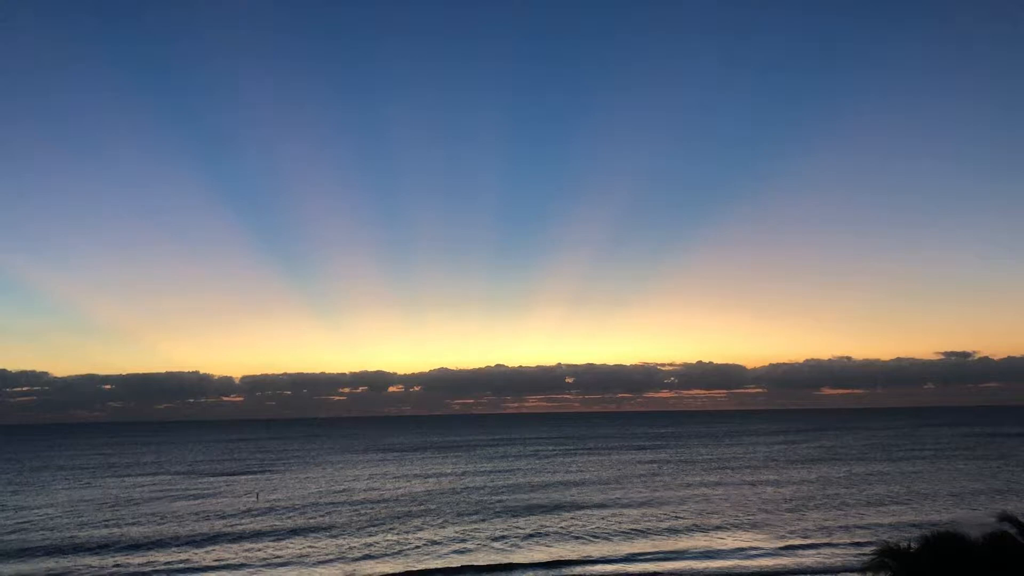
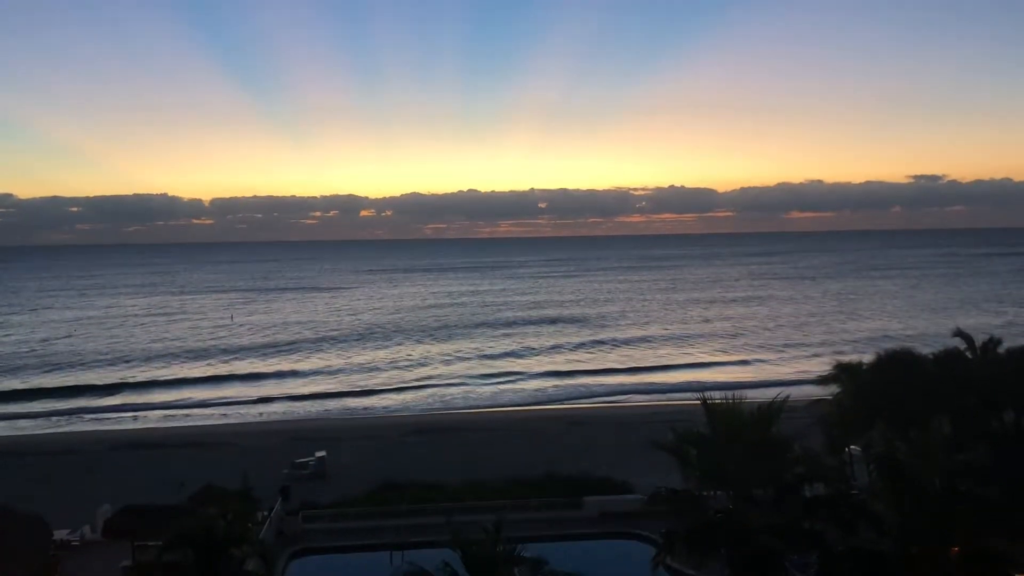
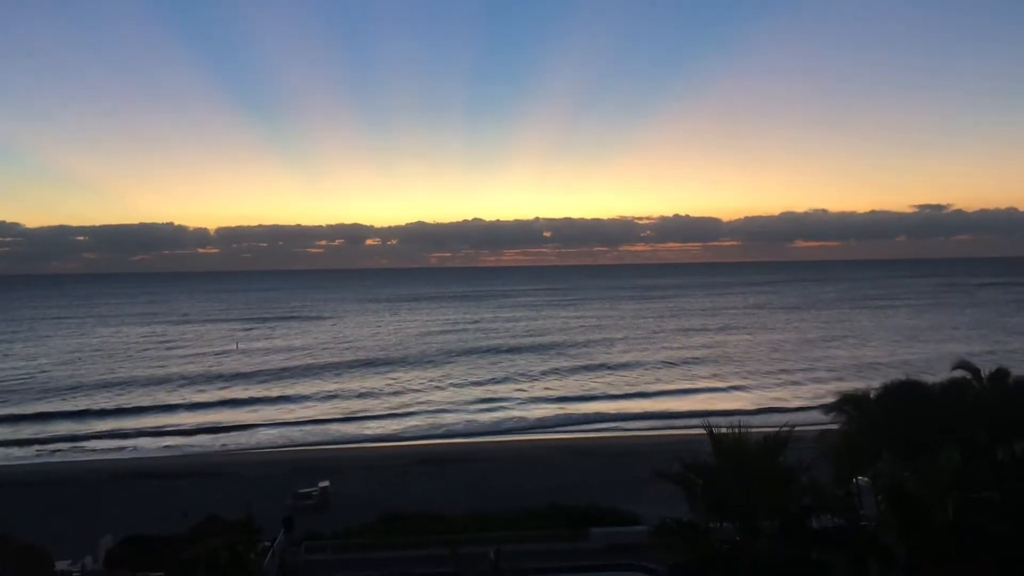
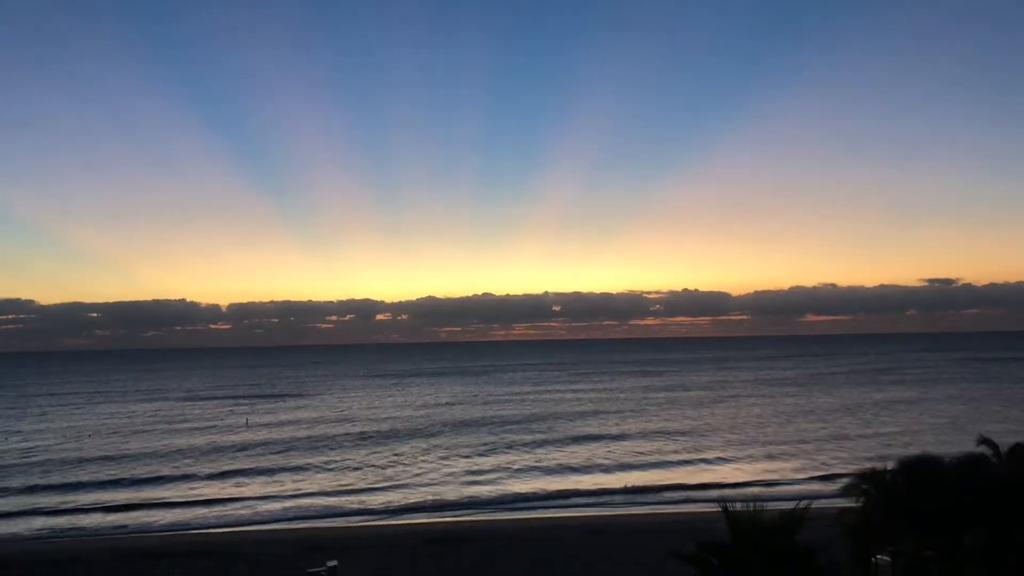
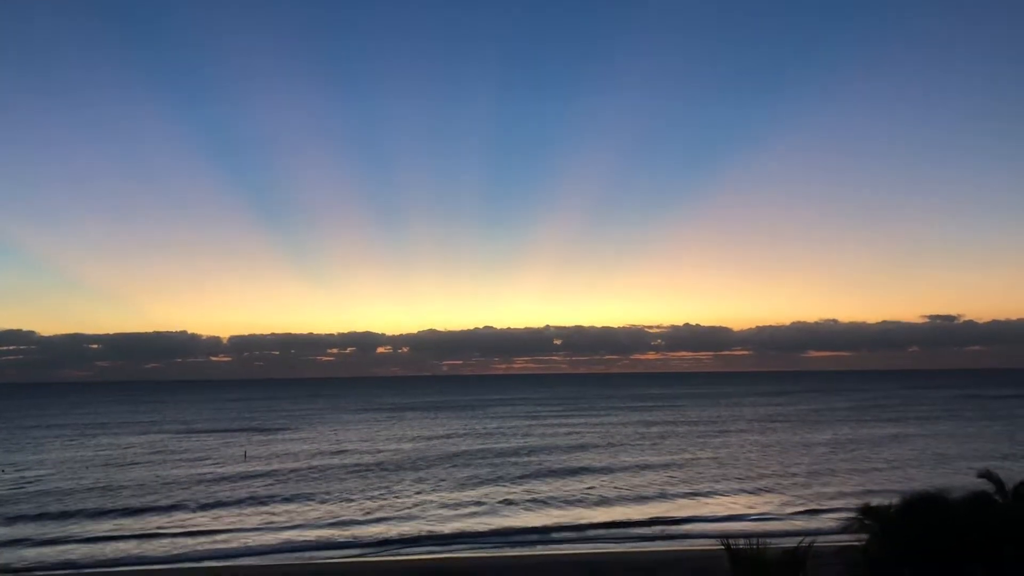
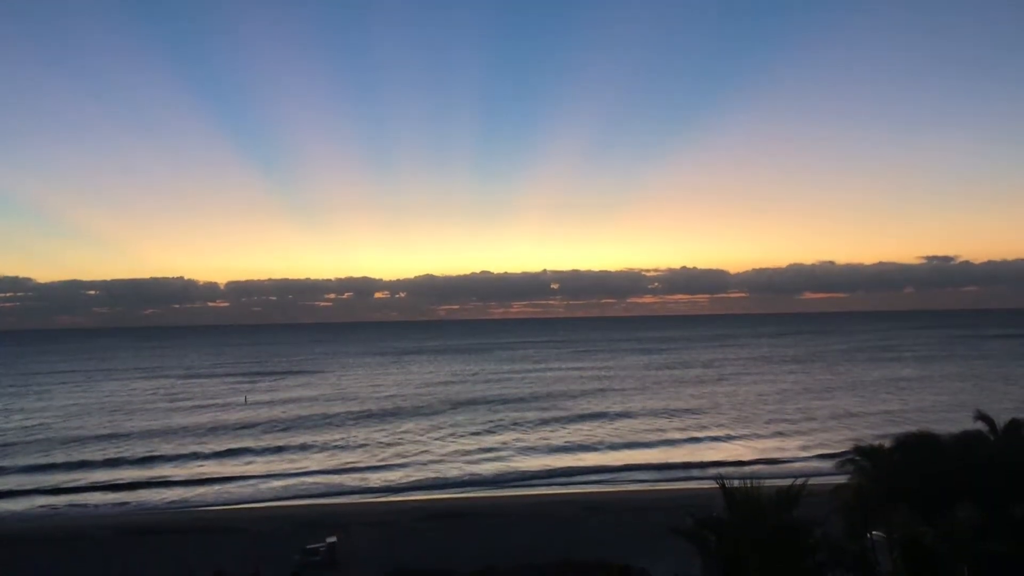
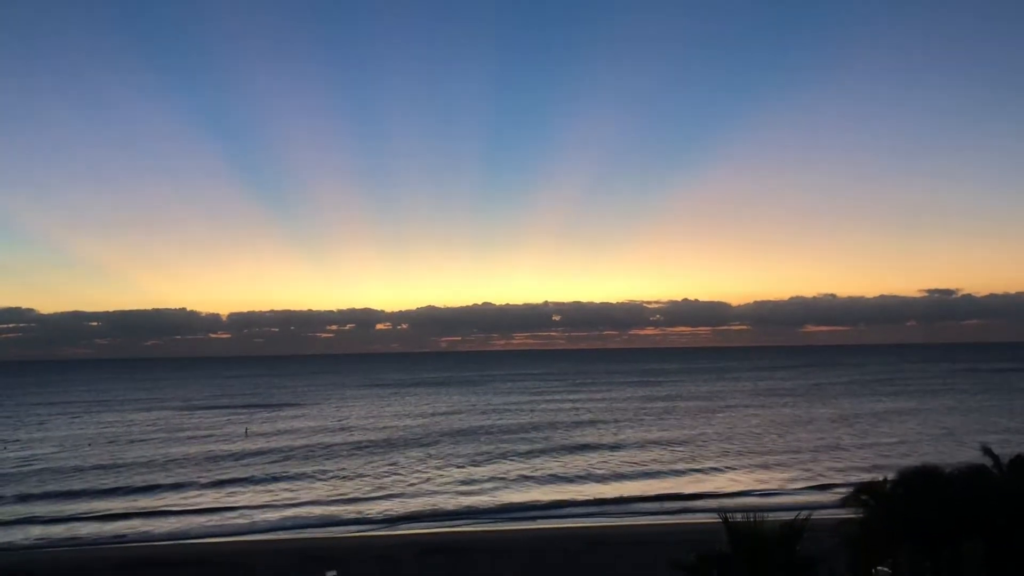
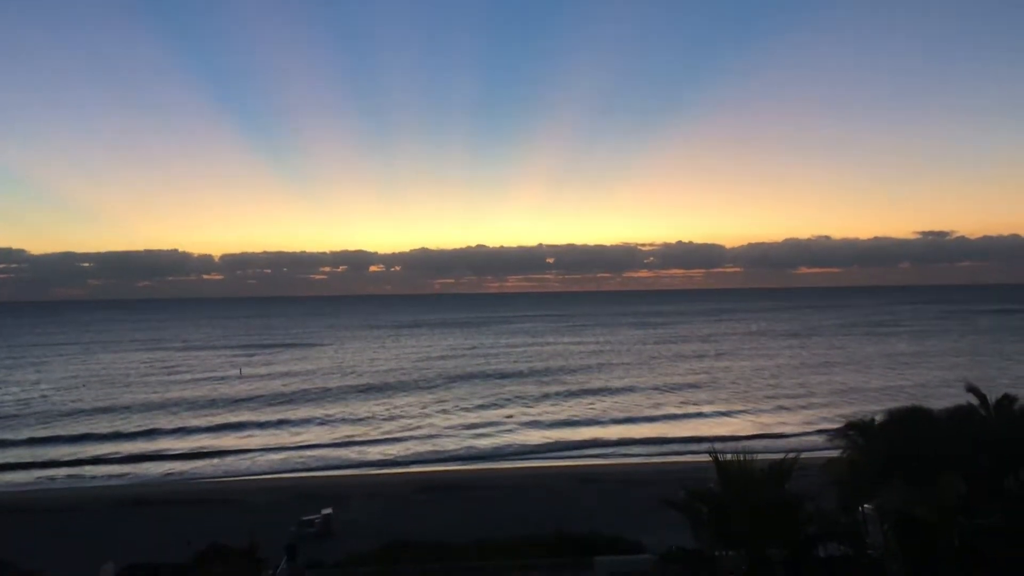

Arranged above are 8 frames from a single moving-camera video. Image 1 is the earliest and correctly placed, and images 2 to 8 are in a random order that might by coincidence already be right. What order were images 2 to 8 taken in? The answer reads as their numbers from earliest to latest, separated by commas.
5, 7, 4, 6, 8, 3, 2
